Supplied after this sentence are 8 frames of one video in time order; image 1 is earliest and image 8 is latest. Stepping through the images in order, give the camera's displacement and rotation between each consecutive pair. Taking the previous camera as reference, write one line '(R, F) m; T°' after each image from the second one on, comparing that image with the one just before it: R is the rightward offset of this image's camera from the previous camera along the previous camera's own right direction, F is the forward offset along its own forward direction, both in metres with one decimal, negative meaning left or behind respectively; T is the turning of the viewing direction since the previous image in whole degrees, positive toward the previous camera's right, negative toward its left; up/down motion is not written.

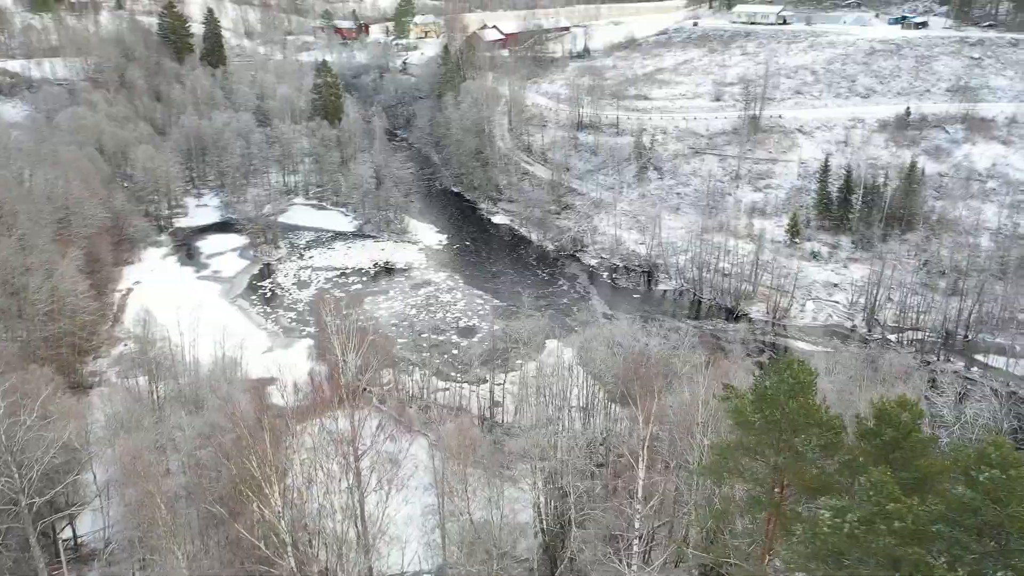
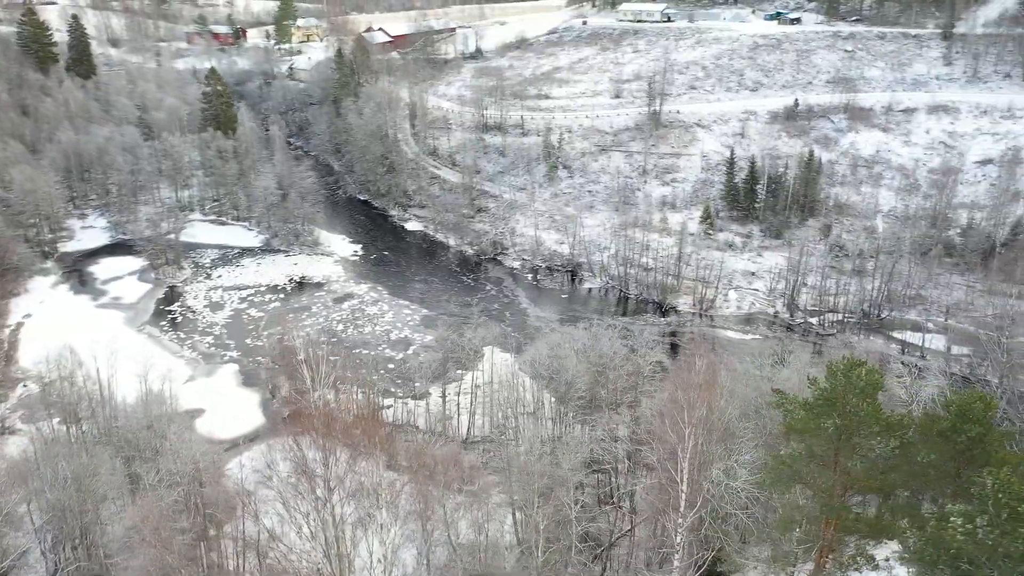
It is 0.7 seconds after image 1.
(-2.0, +0.8) m; +8°
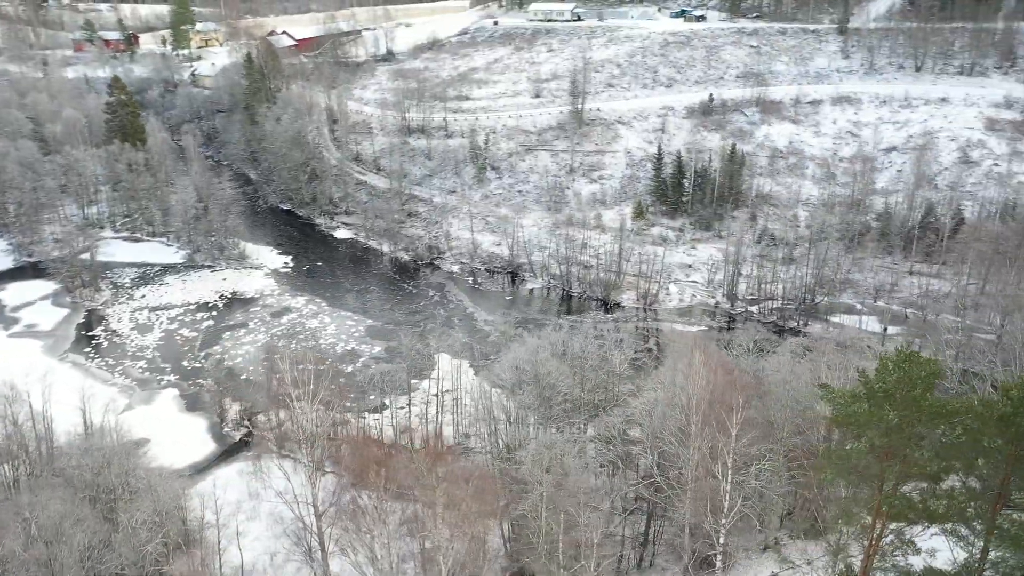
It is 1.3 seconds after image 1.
(-1.8, +0.5) m; +7°
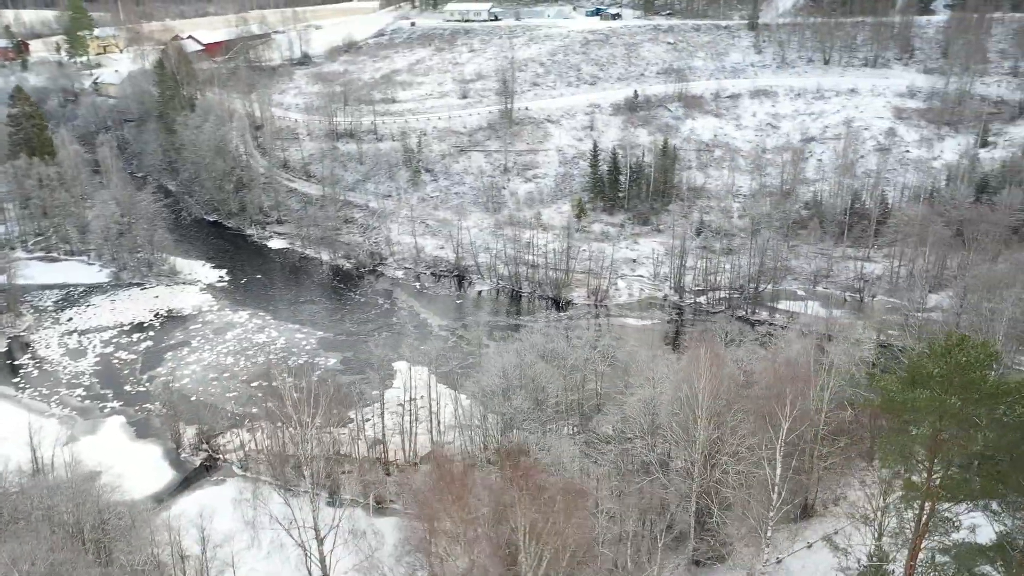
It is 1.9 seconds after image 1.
(-1.9, +0.4) m; +6°
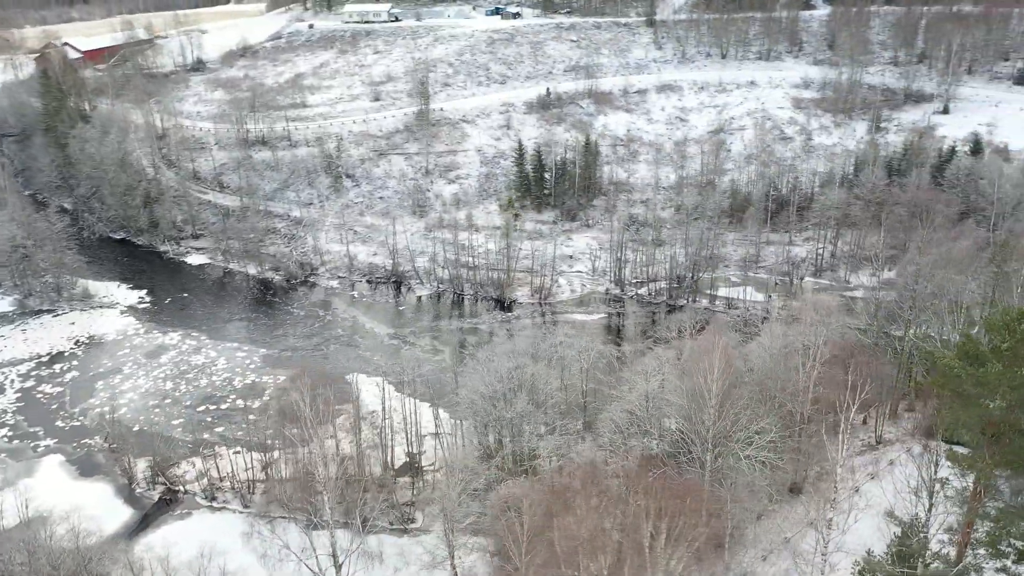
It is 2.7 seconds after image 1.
(-2.5, +0.4) m; +8°
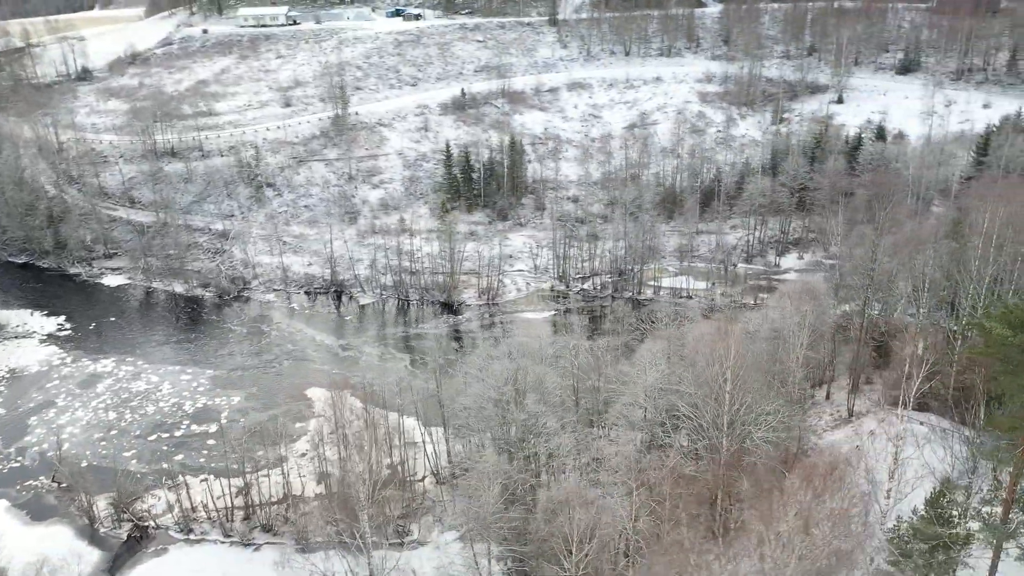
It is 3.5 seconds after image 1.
(-2.7, +0.3) m; +8°
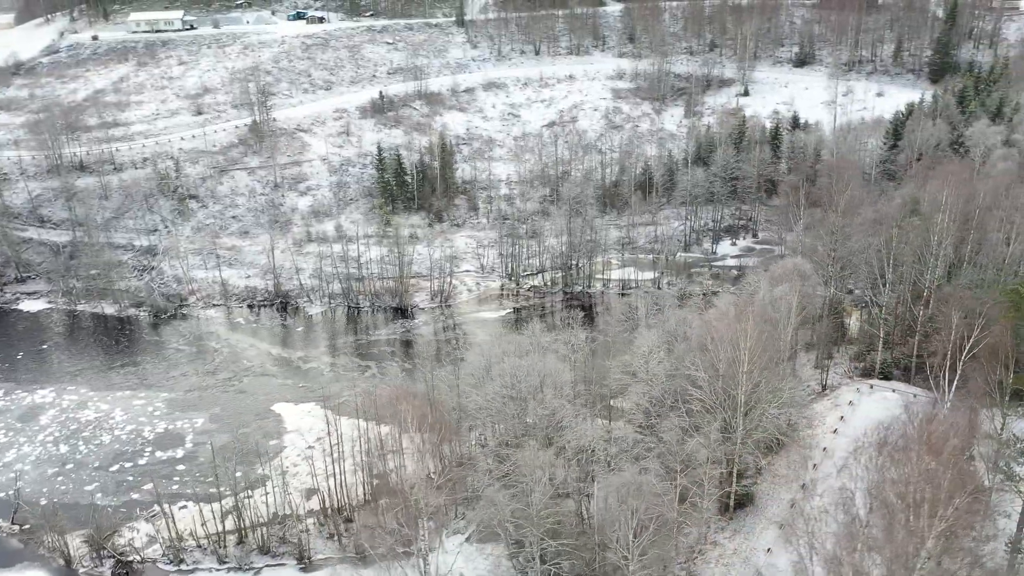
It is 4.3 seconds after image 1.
(-2.9, +0.2) m; +8°
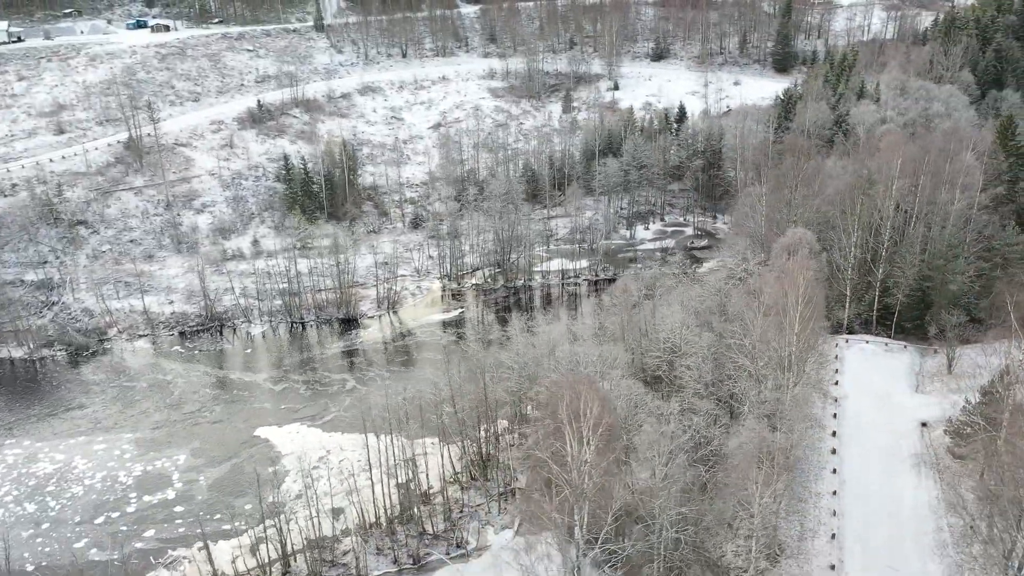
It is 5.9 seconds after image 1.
(-5.9, +0.3) m; +12°
